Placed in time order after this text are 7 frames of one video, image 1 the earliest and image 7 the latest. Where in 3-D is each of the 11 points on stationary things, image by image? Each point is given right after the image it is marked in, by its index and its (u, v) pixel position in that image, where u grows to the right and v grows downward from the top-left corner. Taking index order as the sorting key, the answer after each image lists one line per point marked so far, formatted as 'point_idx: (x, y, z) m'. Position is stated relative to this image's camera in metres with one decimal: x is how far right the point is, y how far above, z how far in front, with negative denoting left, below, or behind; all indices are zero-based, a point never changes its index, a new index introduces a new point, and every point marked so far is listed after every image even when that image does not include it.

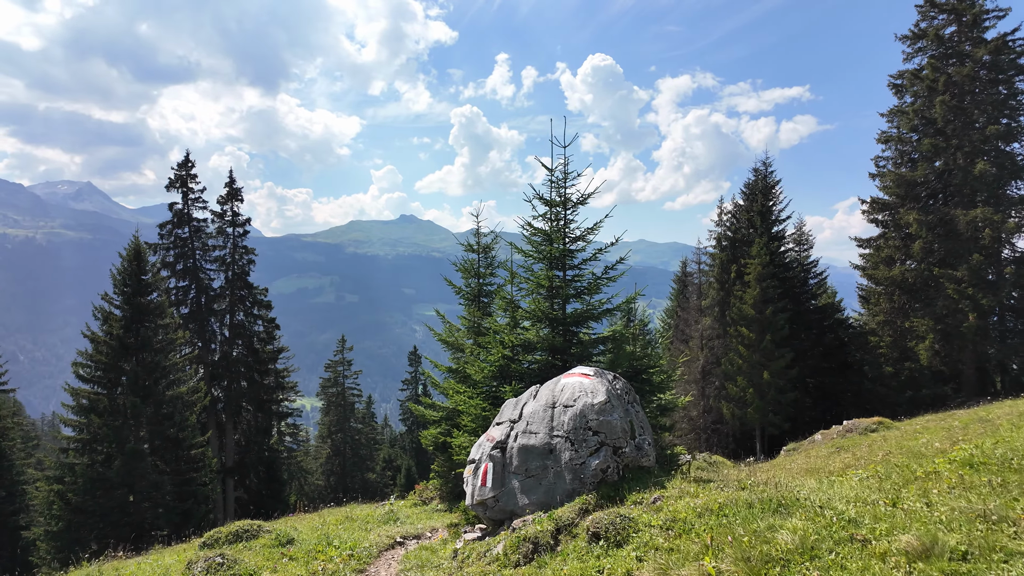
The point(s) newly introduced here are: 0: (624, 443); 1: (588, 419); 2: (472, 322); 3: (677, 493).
0: (+1.7, -2.4, +6.8) m
1: (+1.2, -2.0, +6.8) m
2: (-1.2, -1.0, +13.5) m
3: (+2.3, -2.8, +6.0) m
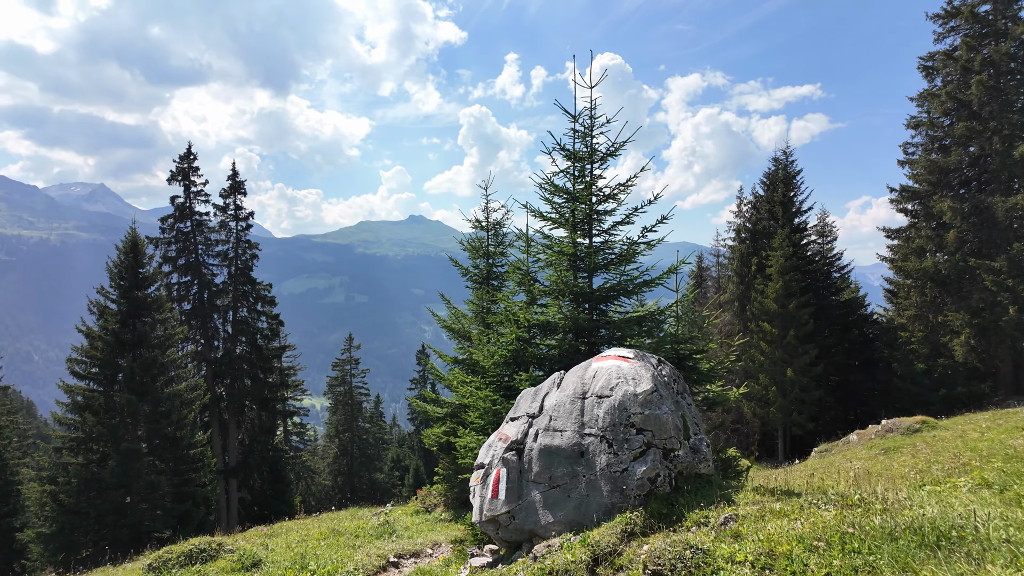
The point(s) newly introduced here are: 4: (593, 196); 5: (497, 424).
0: (+2.0, -1.9, +5.3) m
1: (+1.4, -1.5, +5.3) m
2: (-0.9, -0.5, +12.0) m
3: (+2.5, -2.2, +4.5) m
4: (+1.4, +1.6, +7.6) m
5: (-0.2, -2.3, +7.6) m
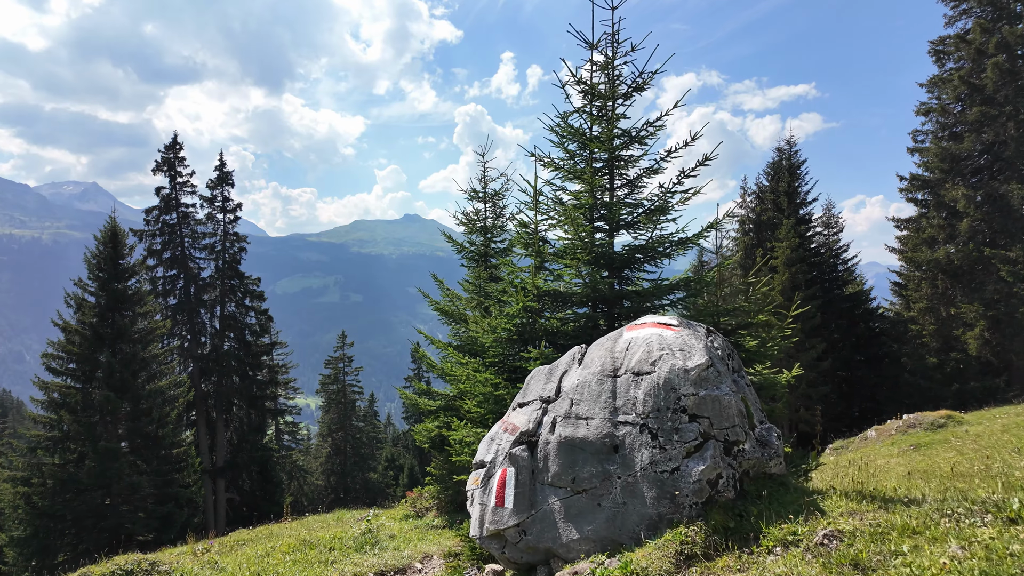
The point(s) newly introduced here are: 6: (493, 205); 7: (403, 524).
0: (+2.1, -1.3, +4.0) m
1: (+1.5, -1.0, +4.0) m
2: (-0.8, 0.0, +10.6) m
3: (+2.6, -1.7, +3.2) m
4: (+1.5, +2.1, +6.3) m
5: (-0.1, -1.8, +6.3) m
6: (-0.5, +2.1, +11.3) m
7: (-2.4, -5.3, +10.0) m
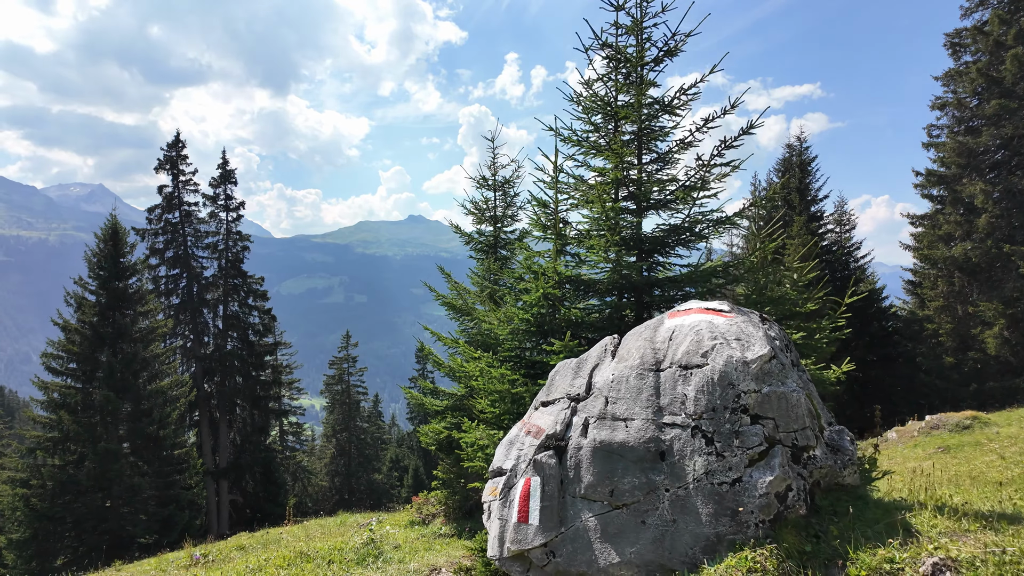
0: (+2.3, -1.2, +3.4) m
1: (+1.7, -0.8, +3.4) m
2: (-0.6, +0.2, +10.0) m
3: (+2.8, -1.5, +2.5) m
4: (+1.7, +2.3, +5.7) m
5: (+0.1, -1.6, +5.7) m
6: (-0.2, +2.3, +10.7) m
7: (-2.1, -5.1, +9.4) m
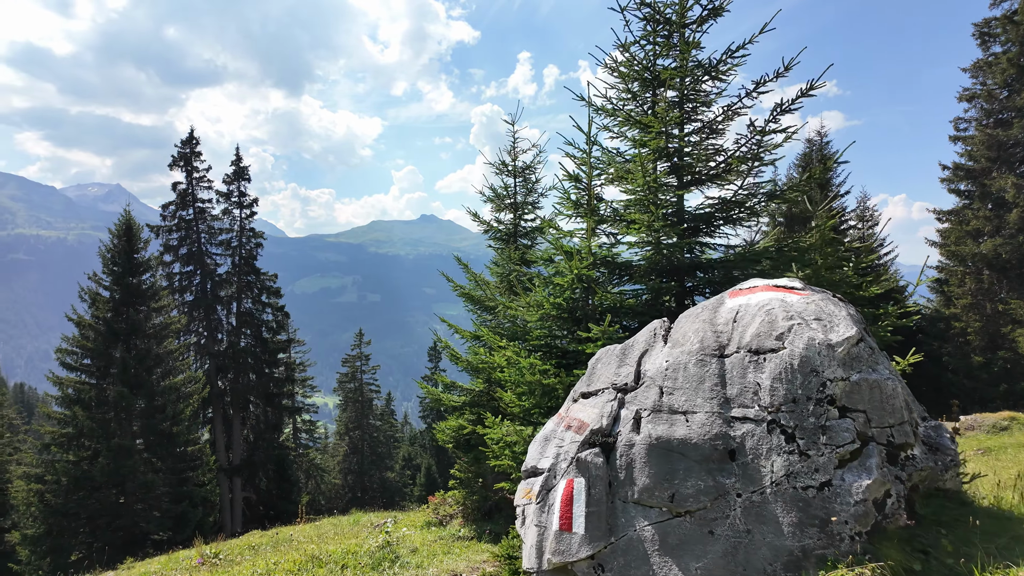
0: (+2.5, -1.0, +2.9) m
1: (+2.0, -0.6, +2.9) m
2: (-0.1, +0.4, +9.6) m
3: (+3.0, -1.3, +2.0) m
4: (+2.0, +2.5, +5.2) m
5: (+0.4, -1.4, +5.2) m
6: (+0.2, +2.5, +10.3) m
7: (-1.7, -4.9, +9.0) m
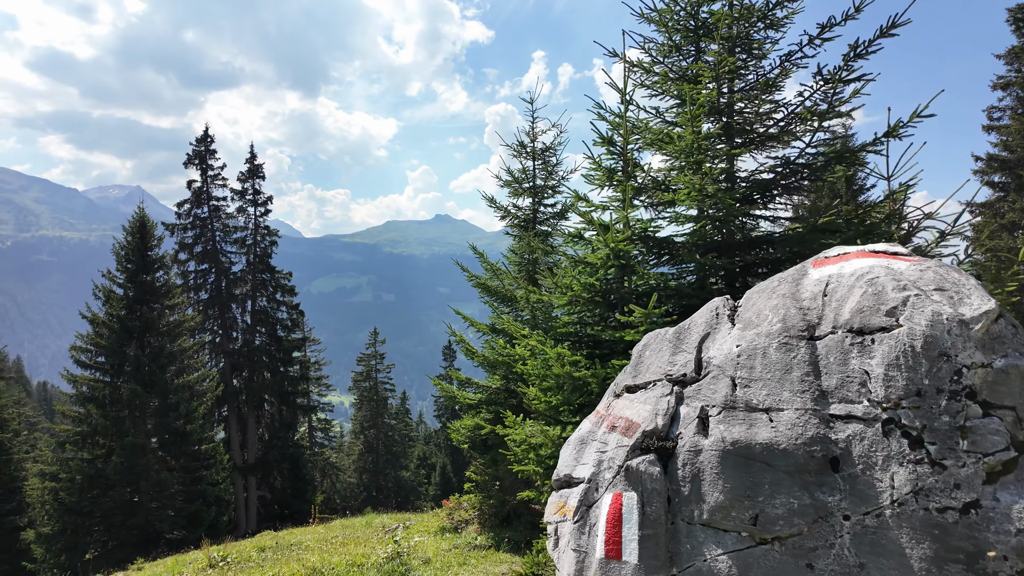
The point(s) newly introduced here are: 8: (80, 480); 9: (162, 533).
0: (+2.7, -0.8, +2.2) m
1: (+2.2, -0.4, +2.2) m
2: (+0.2, +0.6, +9.0) m
3: (+3.2, -1.1, +1.3) m
4: (+2.3, +2.7, +4.5) m
5: (+0.7, -1.2, +4.6) m
6: (+0.6, +2.7, +9.6) m
7: (-1.4, -4.7, +8.4) m
8: (-18.7, -8.3, +19.3) m
9: (-15.5, -10.8, +19.9) m
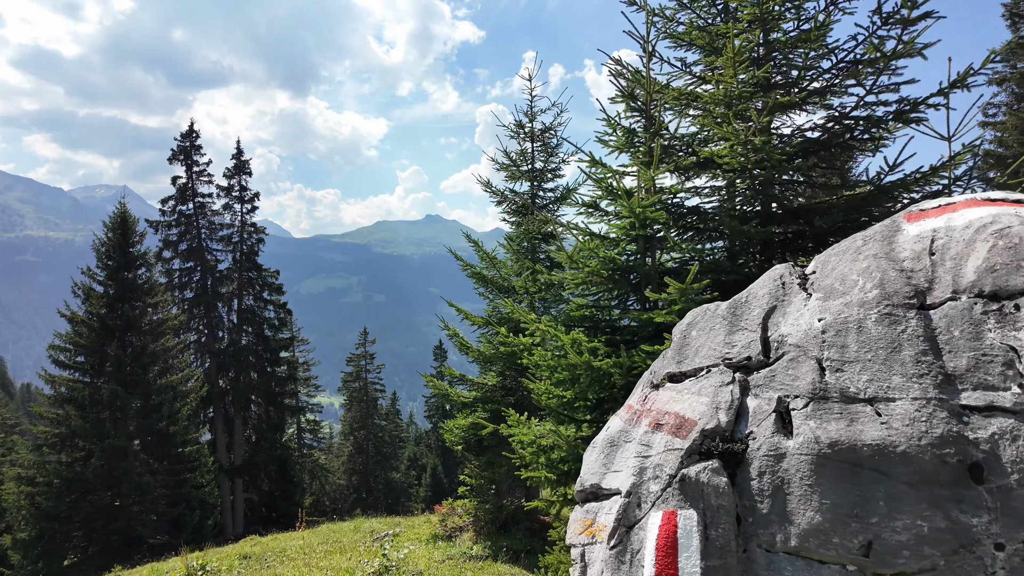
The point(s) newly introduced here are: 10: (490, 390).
0: (+2.8, -0.6, +1.6) m
1: (+2.3, -0.2, +1.6) m
2: (+0.2, +0.8, +8.3) m
3: (+3.3, -0.9, +0.7) m
4: (+2.3, +2.9, +3.9) m
5: (+0.7, -1.0, +4.0) m
6: (+0.6, +2.9, +9.0) m
7: (-1.4, -4.5, +7.7) m
8: (-18.9, -8.1, +18.4) m
9: (-15.7, -10.7, +19.0) m
10: (-0.5, -1.9, +8.4) m
